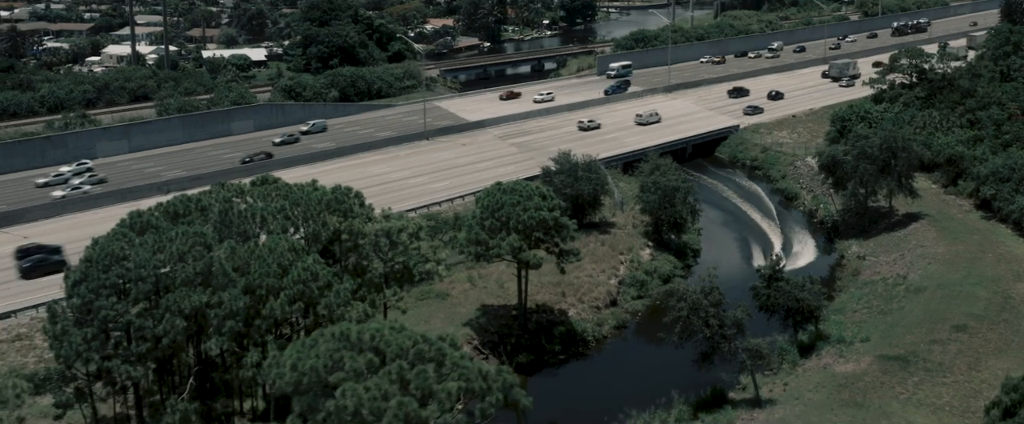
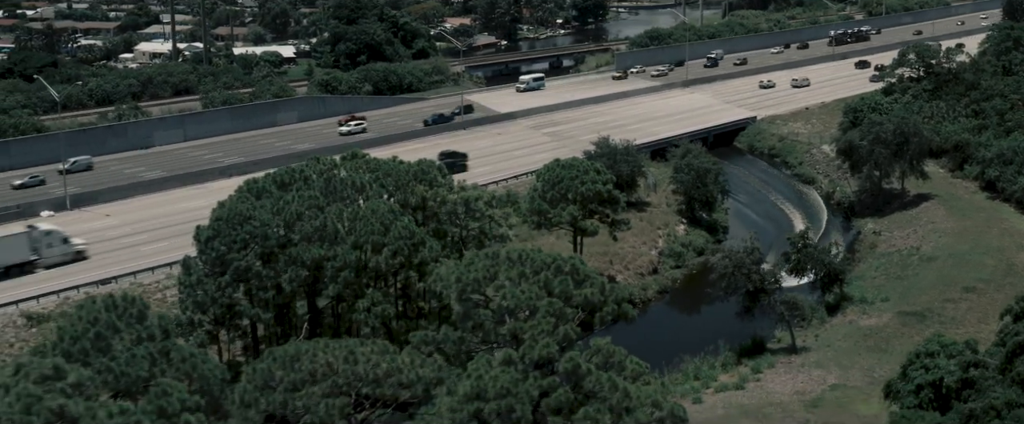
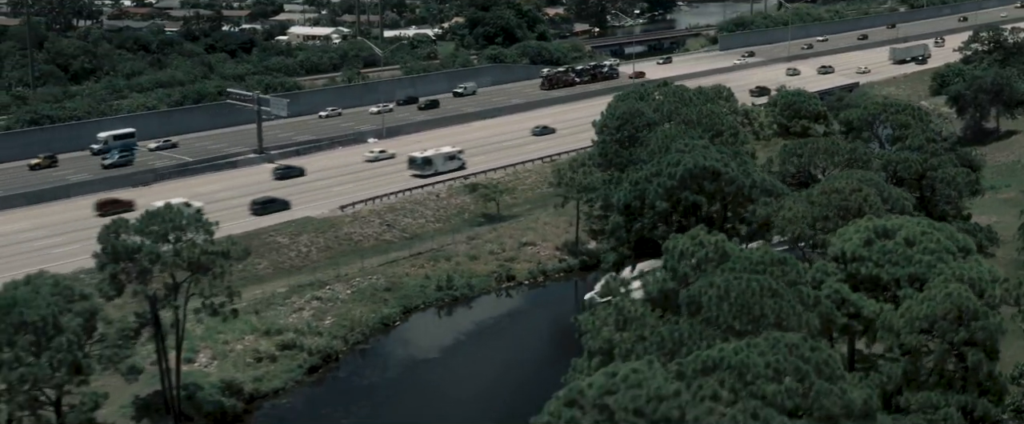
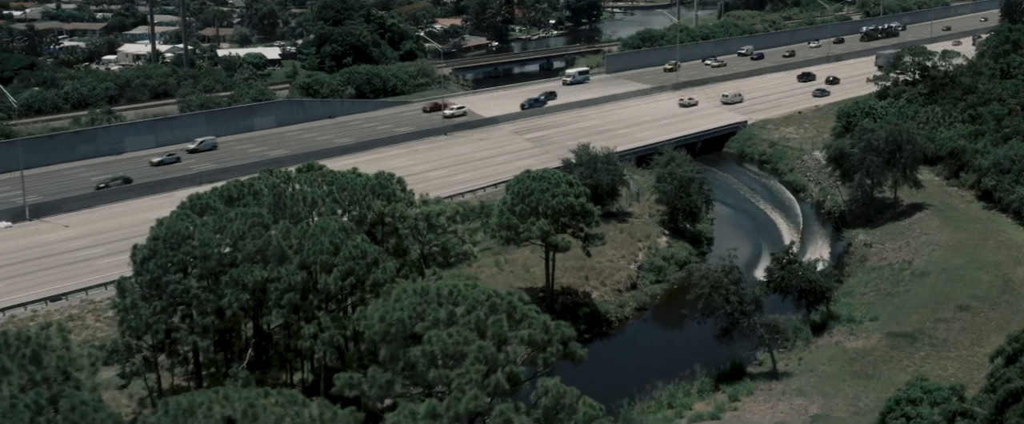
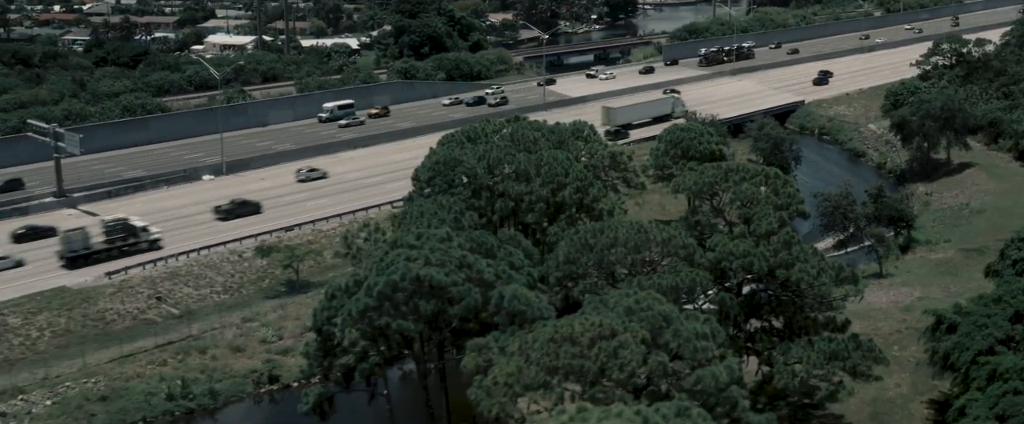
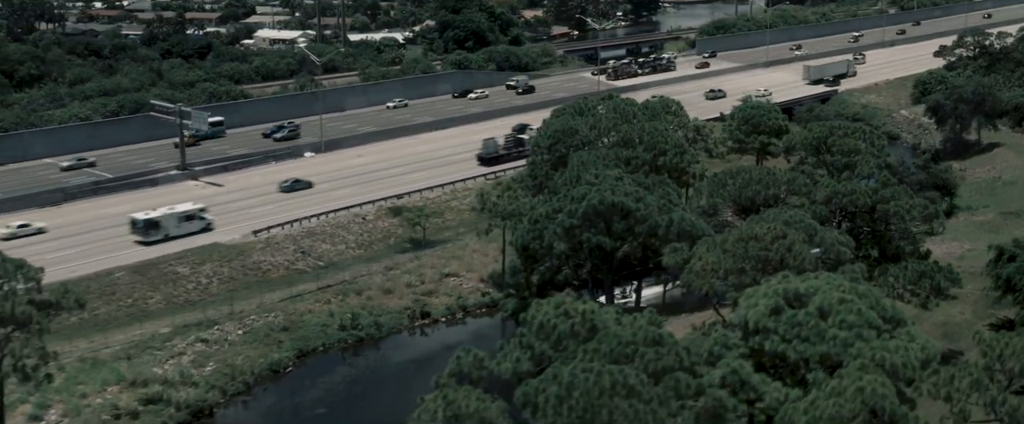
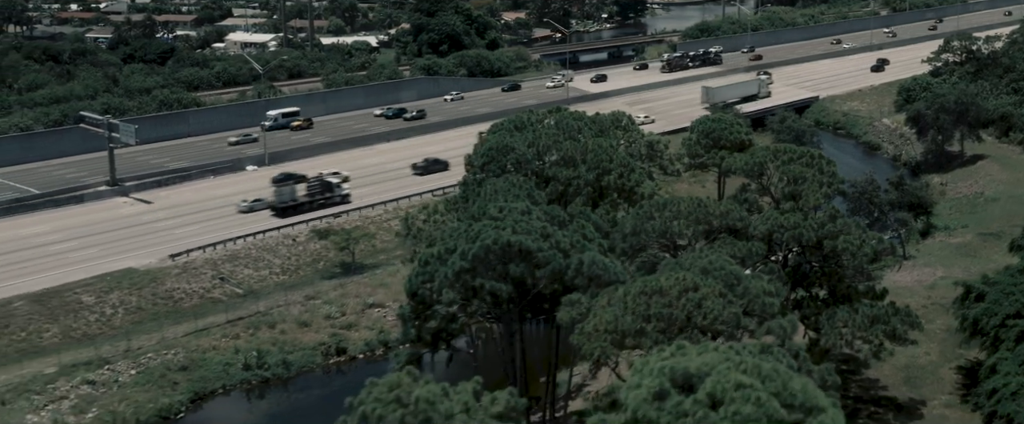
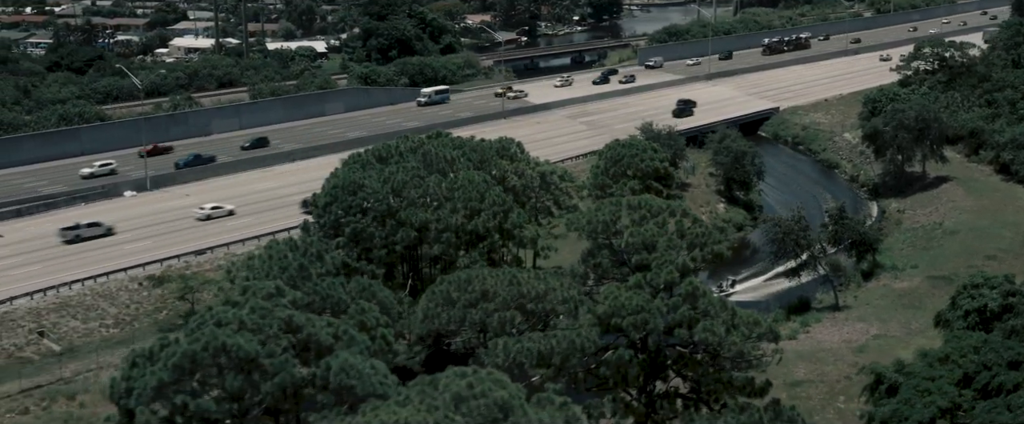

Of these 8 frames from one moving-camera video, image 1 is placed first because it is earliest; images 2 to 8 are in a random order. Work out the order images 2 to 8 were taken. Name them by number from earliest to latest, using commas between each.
4, 2, 8, 5, 7, 6, 3
